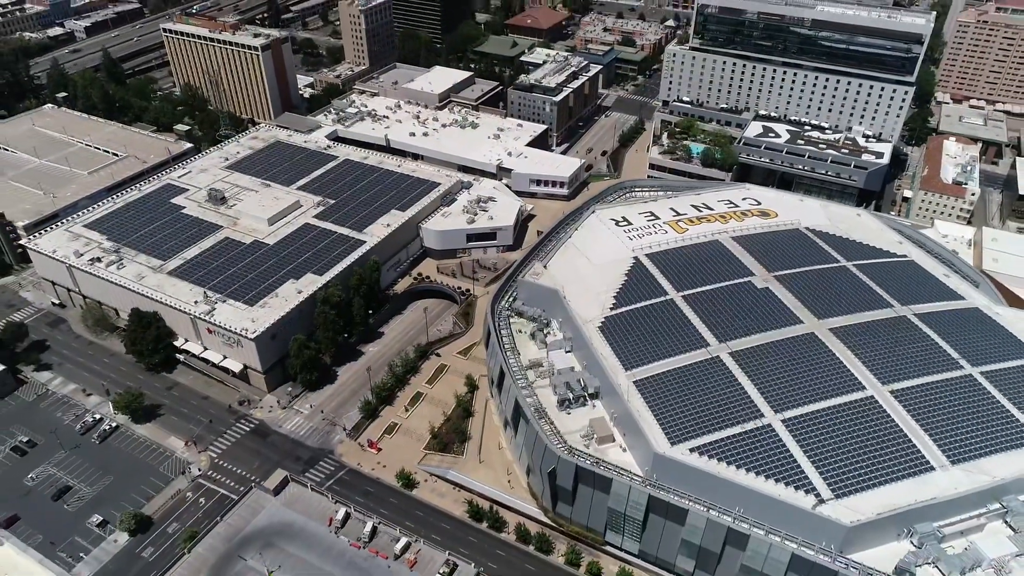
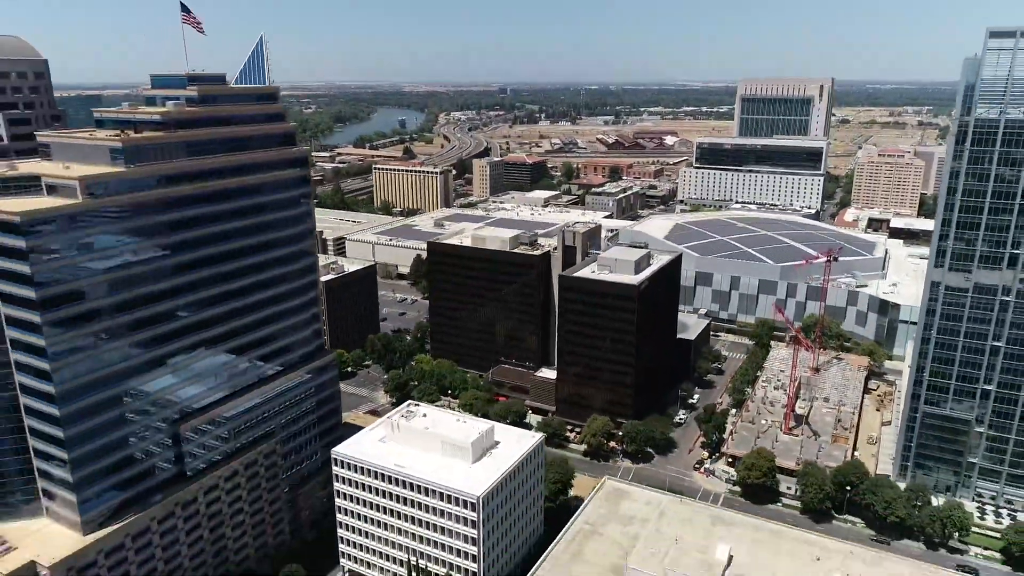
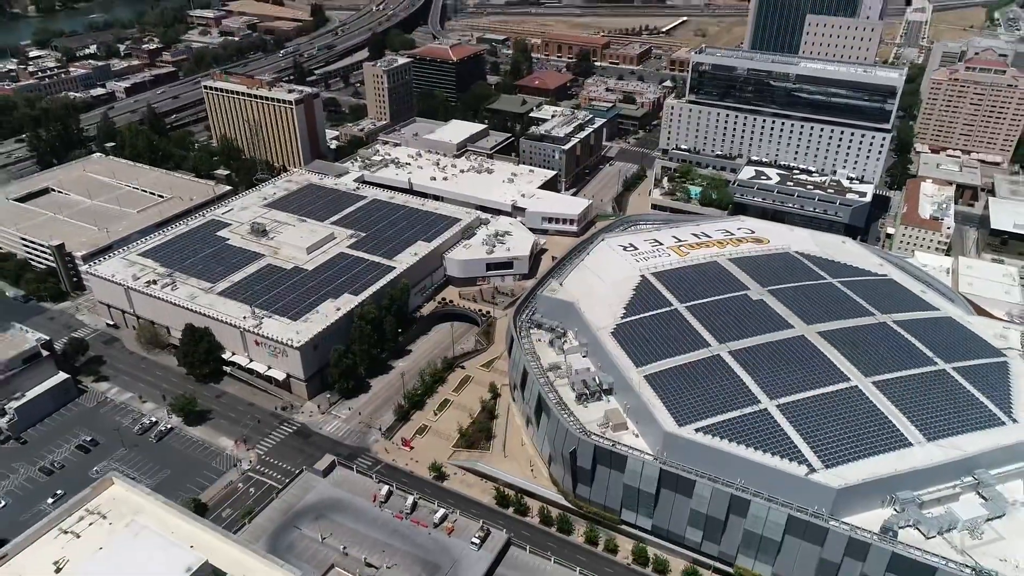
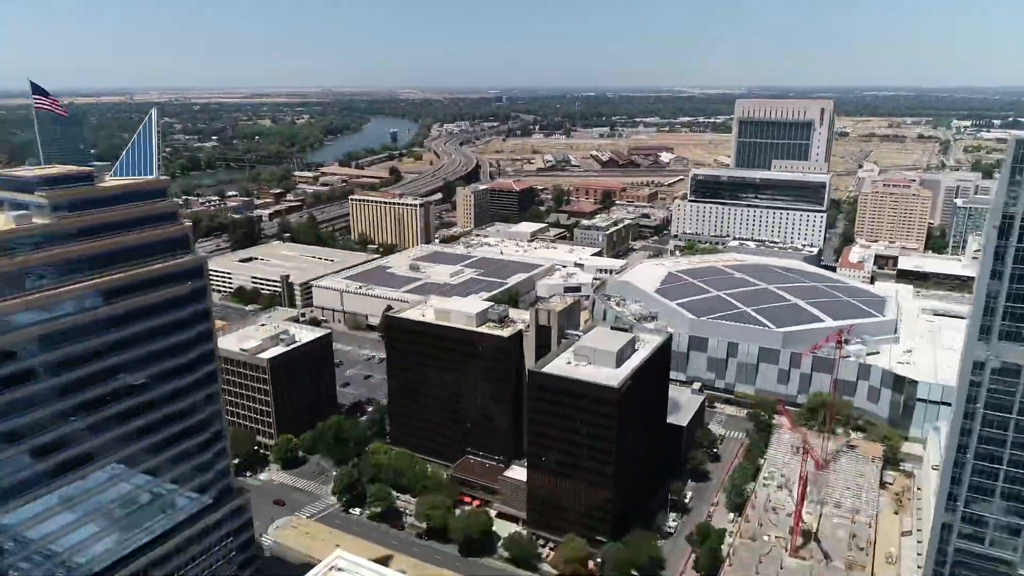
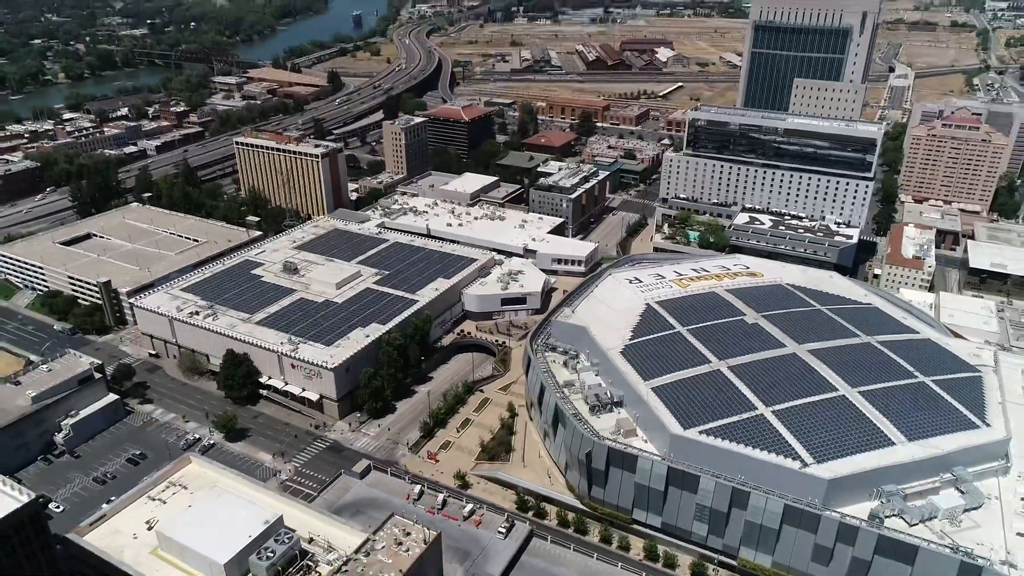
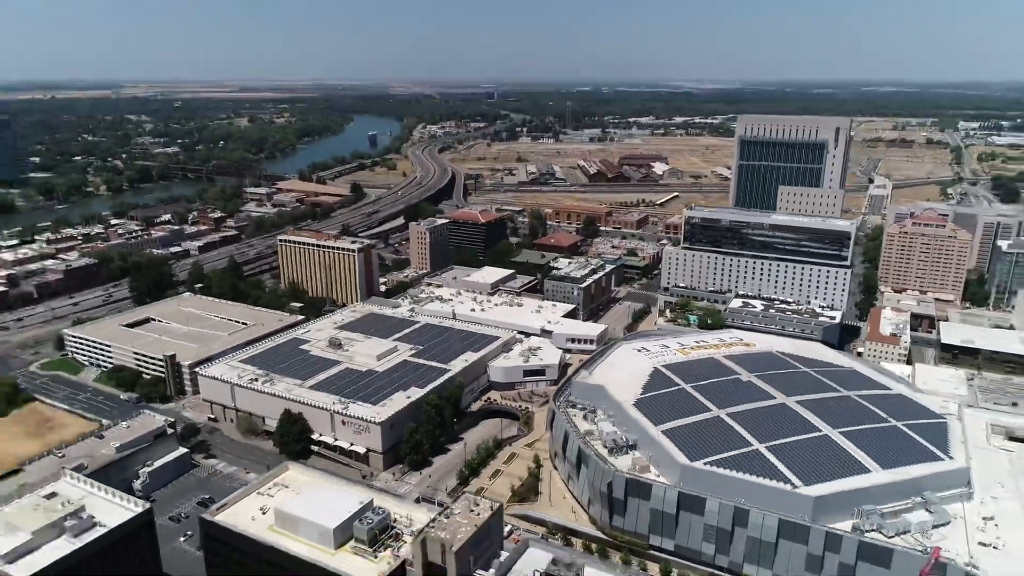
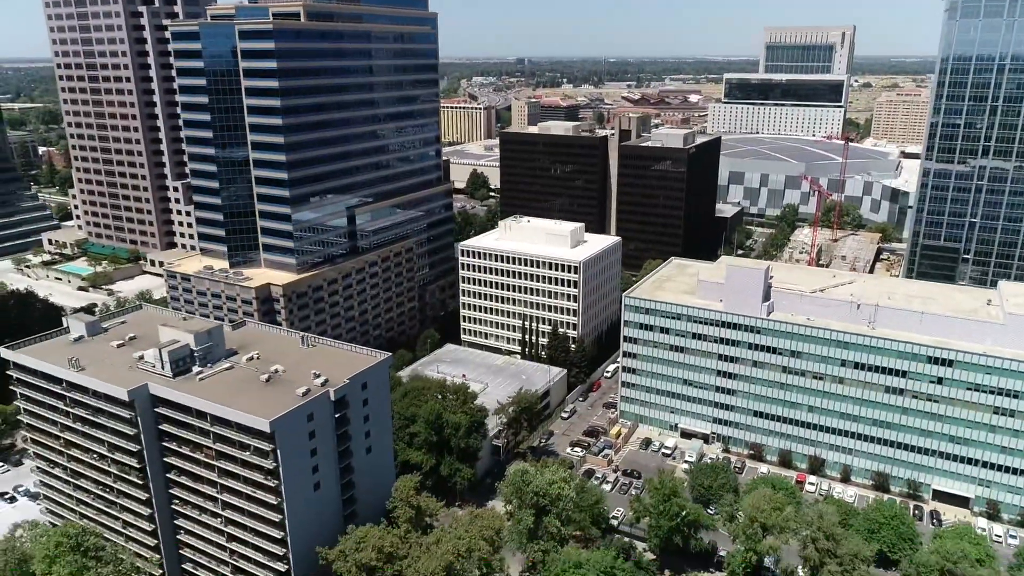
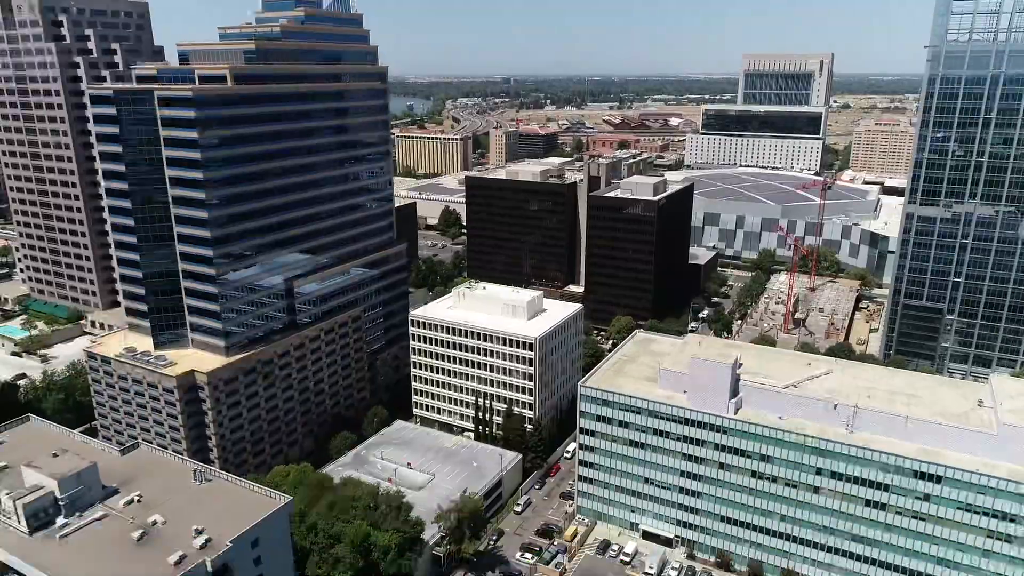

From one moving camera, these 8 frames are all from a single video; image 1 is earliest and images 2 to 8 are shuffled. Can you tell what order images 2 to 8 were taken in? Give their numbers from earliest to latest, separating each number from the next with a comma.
3, 5, 6, 4, 2, 8, 7
